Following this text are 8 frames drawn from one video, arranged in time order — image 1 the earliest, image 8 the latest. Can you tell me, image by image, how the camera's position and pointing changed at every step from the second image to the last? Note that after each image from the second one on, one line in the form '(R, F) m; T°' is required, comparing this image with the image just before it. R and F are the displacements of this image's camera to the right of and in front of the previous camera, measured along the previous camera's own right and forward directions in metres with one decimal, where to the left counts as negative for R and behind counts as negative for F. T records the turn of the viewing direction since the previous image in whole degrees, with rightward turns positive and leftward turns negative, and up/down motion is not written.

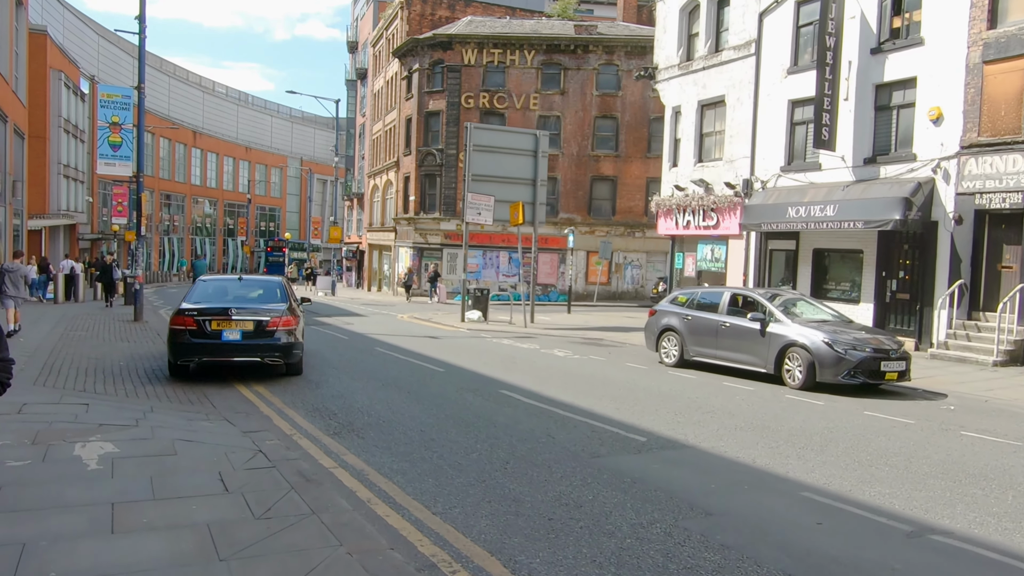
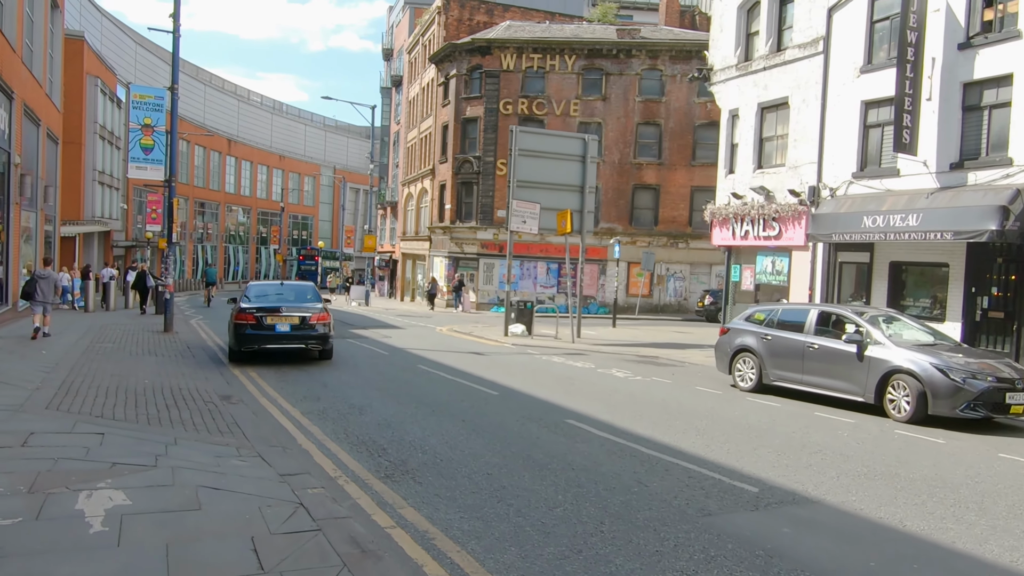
(-0.5, +1.2) m; -2°
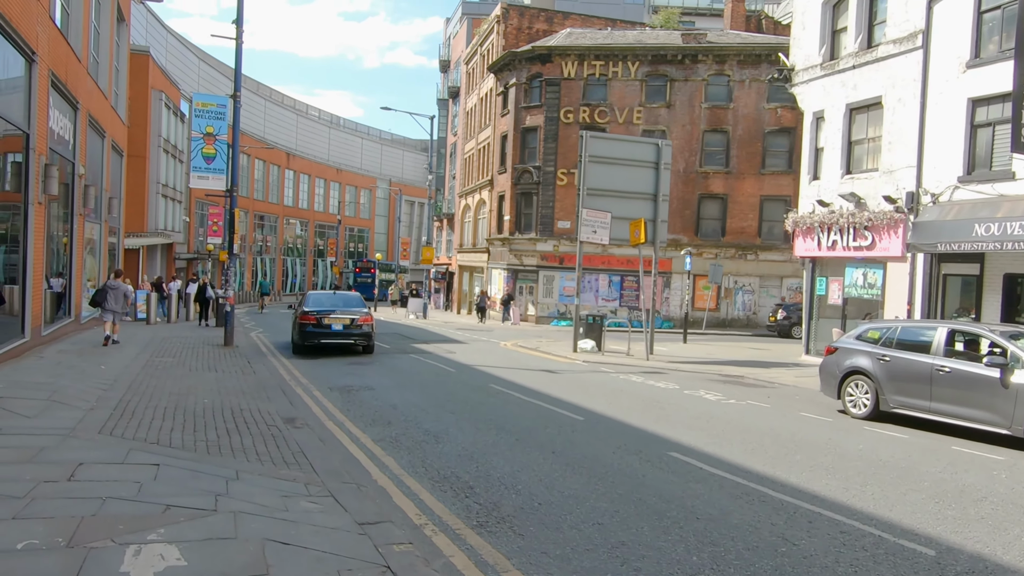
(-0.5, +1.0) m; -4°
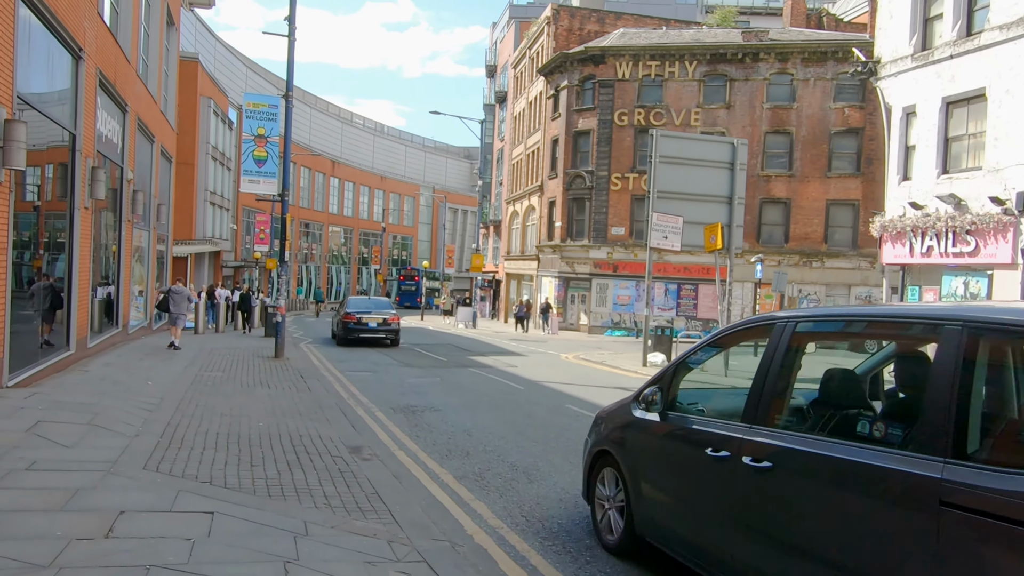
(-0.6, +1.2) m; -3°
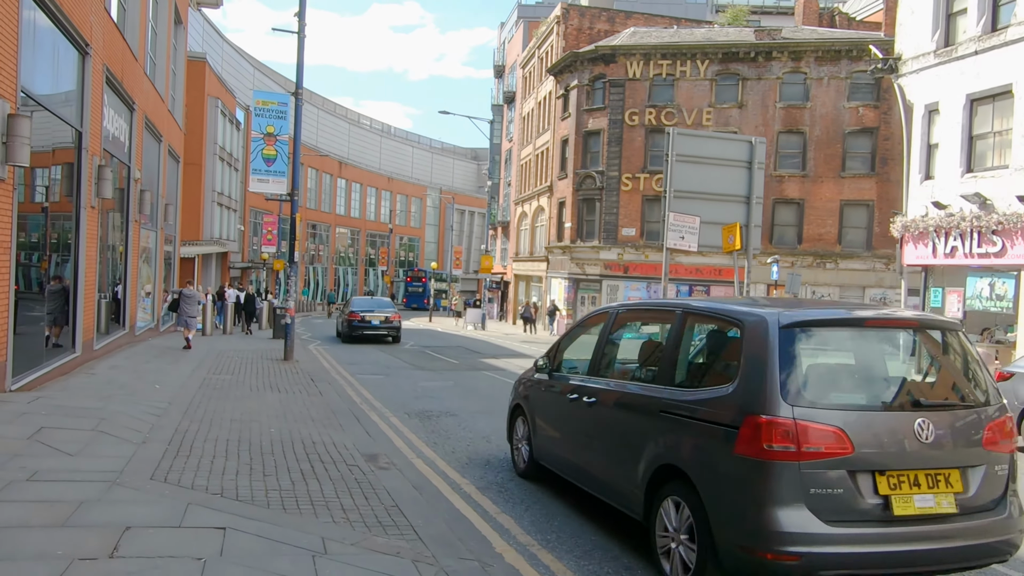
(-0.2, +0.4) m; 0°
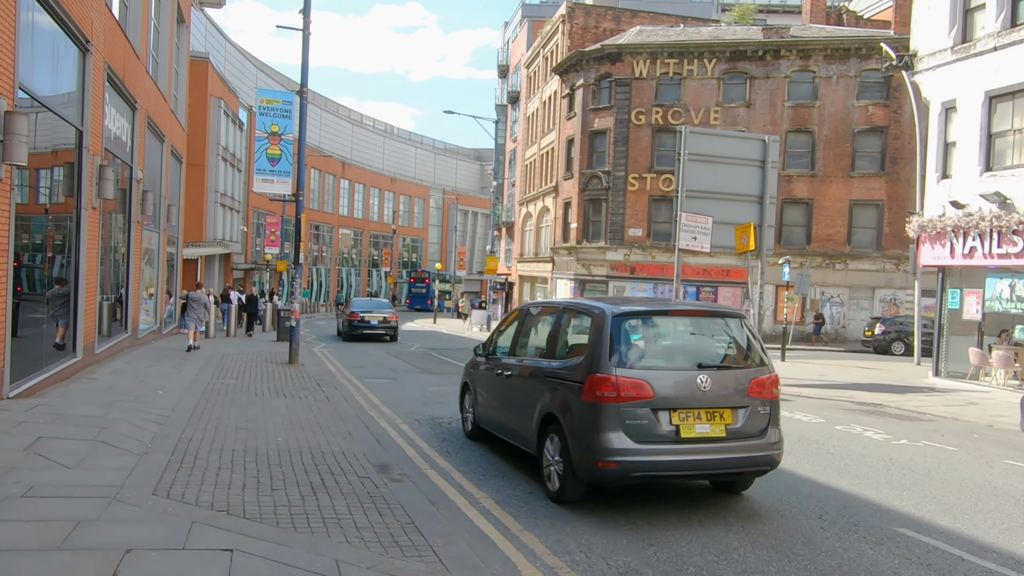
(-0.2, +0.3) m; 0°
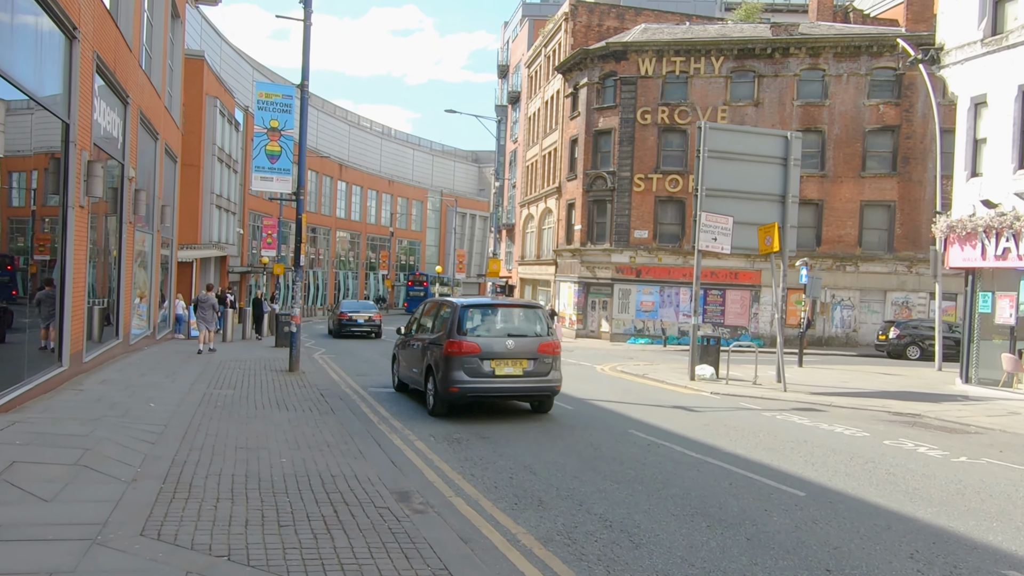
(-0.3, +0.9) m; 0°
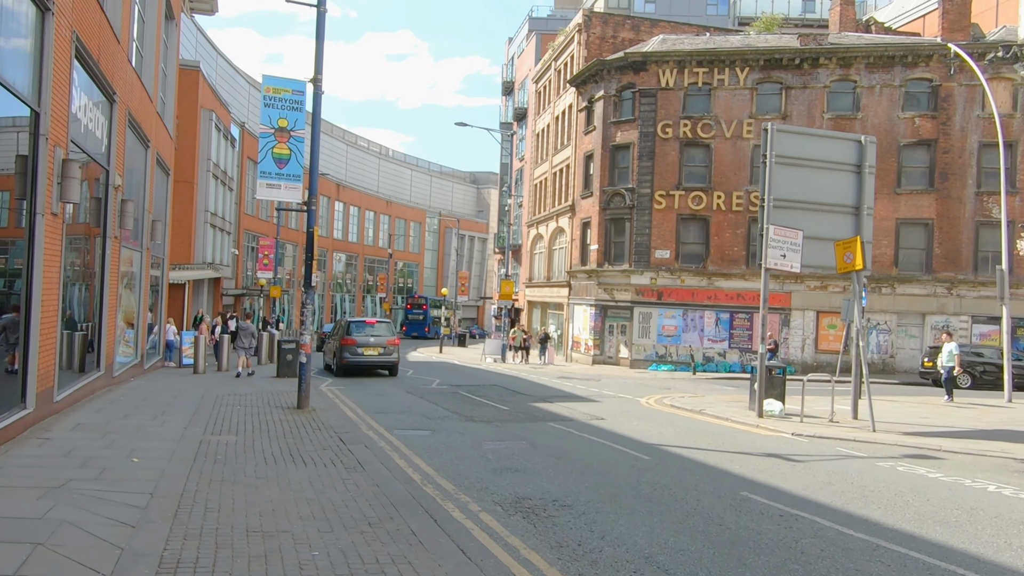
(-0.9, +2.2) m; +1°
